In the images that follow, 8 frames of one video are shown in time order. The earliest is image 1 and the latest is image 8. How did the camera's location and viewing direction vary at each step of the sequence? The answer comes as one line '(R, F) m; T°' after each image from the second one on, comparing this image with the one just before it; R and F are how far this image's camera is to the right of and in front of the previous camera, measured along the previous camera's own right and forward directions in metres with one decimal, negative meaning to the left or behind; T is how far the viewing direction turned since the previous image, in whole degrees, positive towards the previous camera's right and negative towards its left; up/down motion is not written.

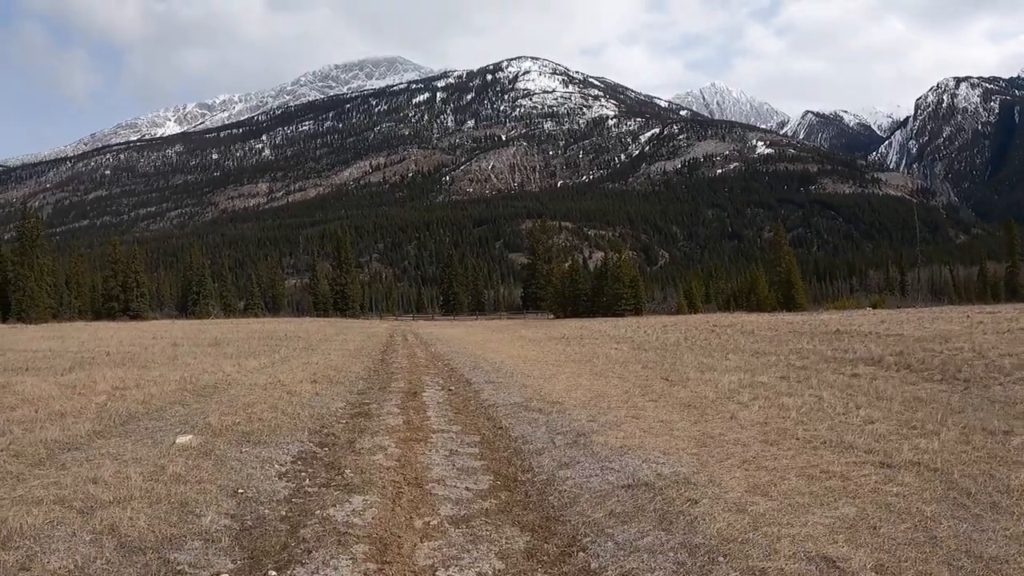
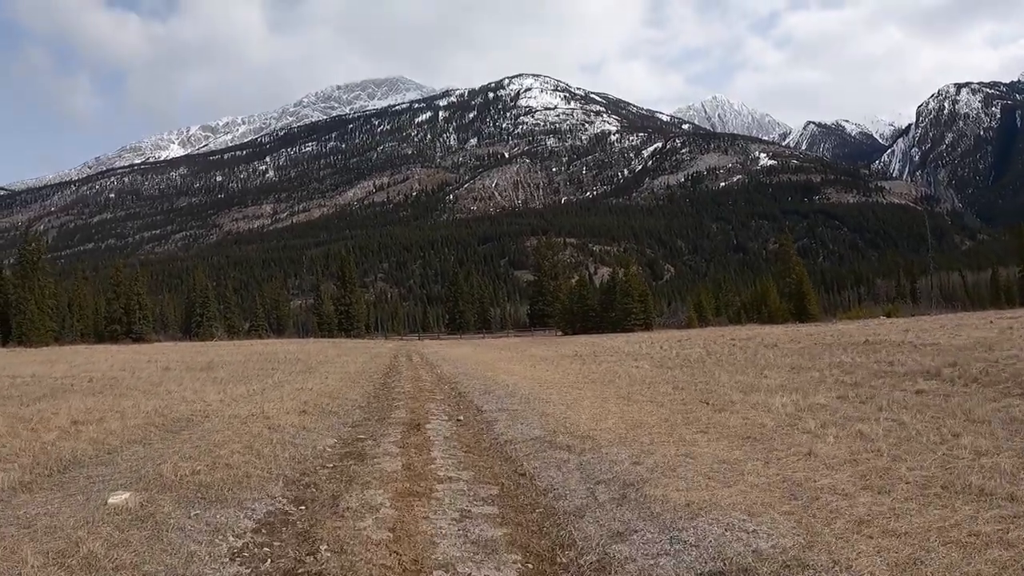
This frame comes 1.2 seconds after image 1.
(-0.3, +2.2) m; 0°
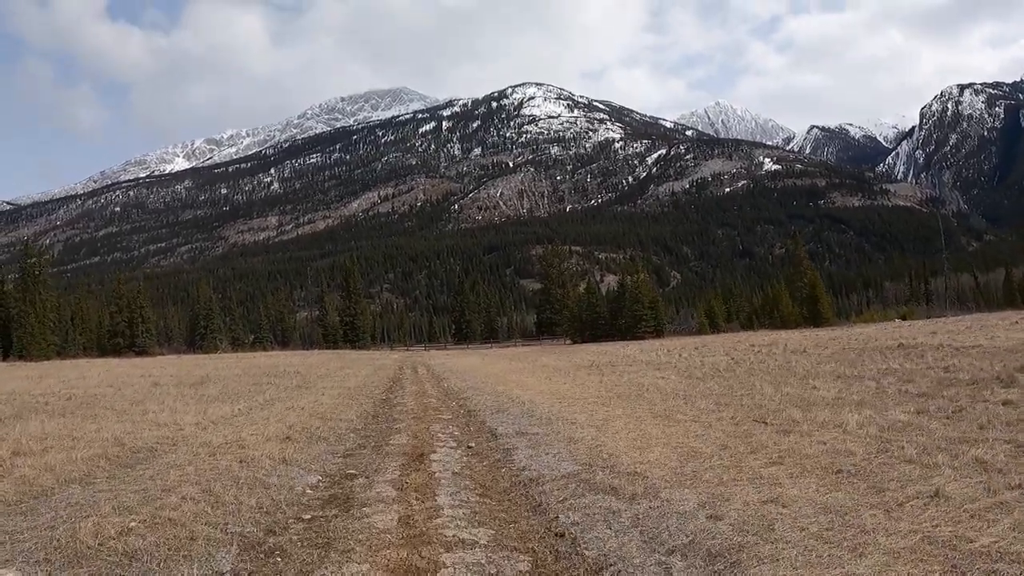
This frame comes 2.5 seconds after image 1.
(-0.3, +2.3) m; -1°
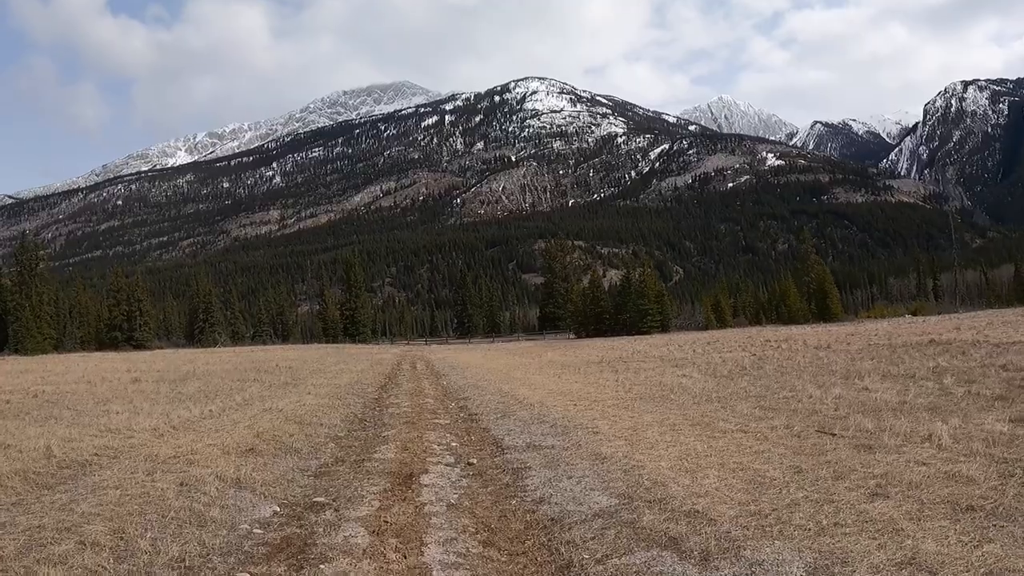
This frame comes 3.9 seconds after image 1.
(-0.2, +2.4) m; 0°
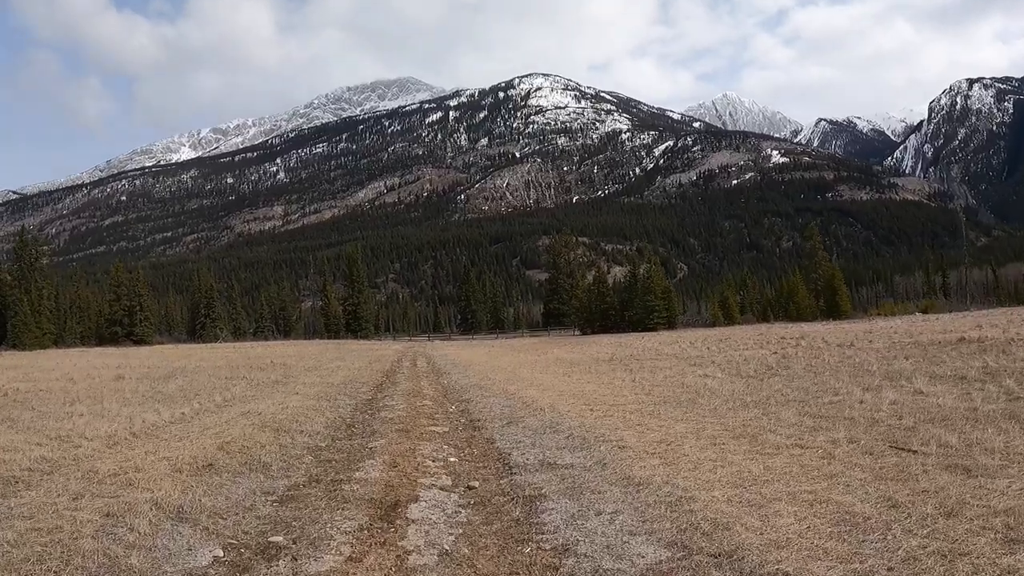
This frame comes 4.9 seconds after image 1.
(-0.1, +1.9) m; 0°
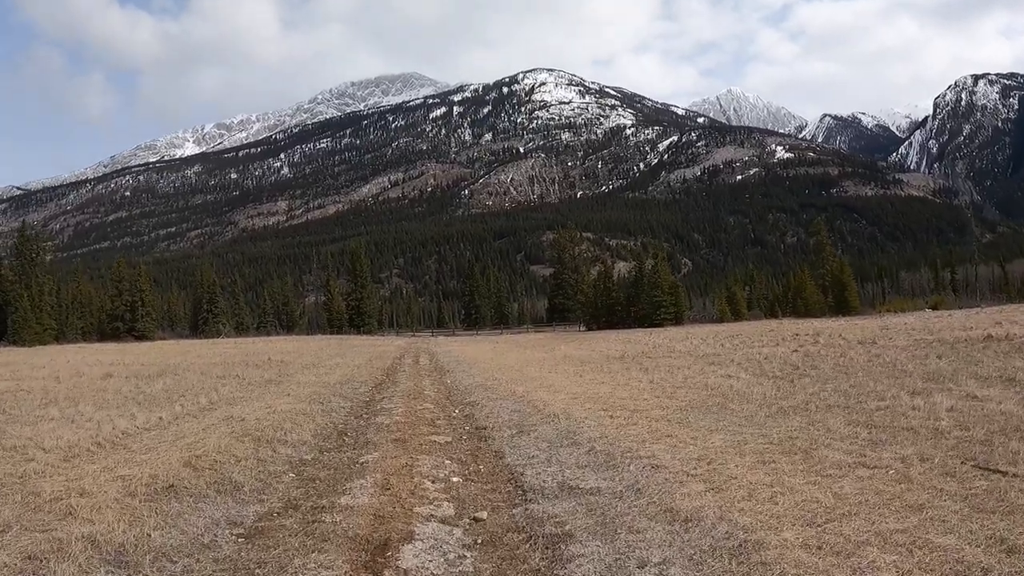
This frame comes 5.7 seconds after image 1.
(-0.1, +1.4) m; 0°
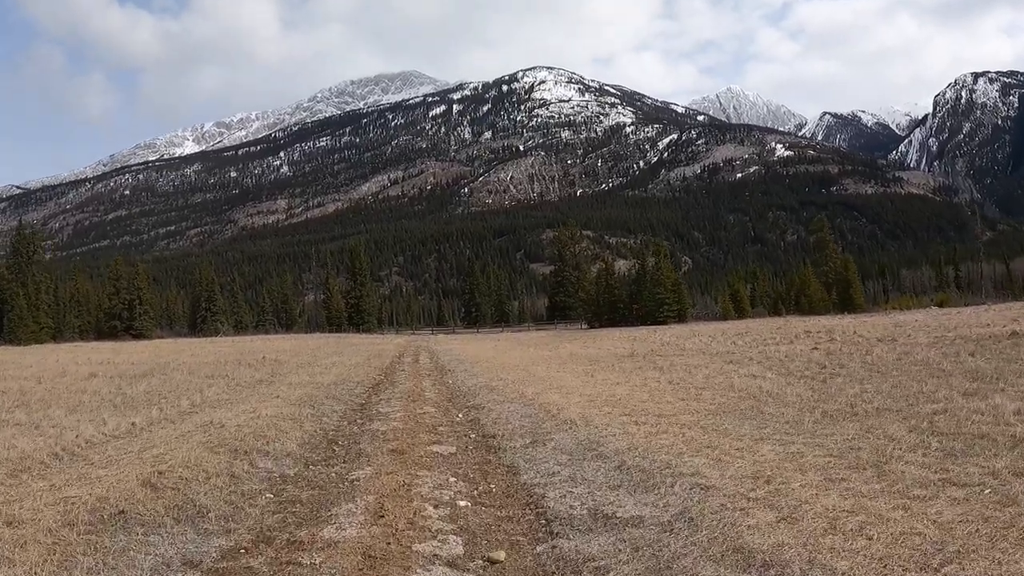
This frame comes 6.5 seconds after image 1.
(-0.2, +1.4) m; 0°
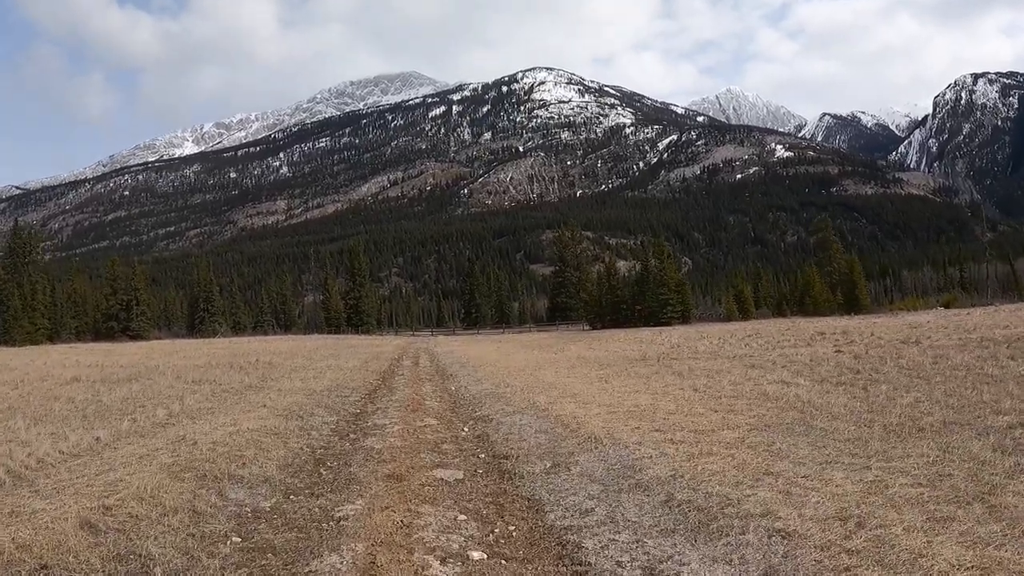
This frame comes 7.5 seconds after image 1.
(-0.2, +1.4) m; 0°
